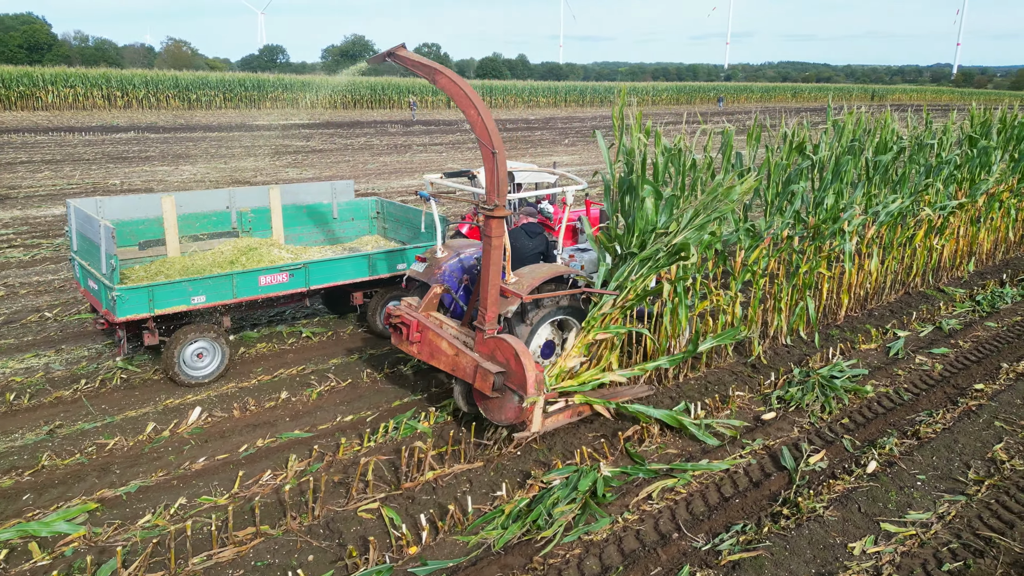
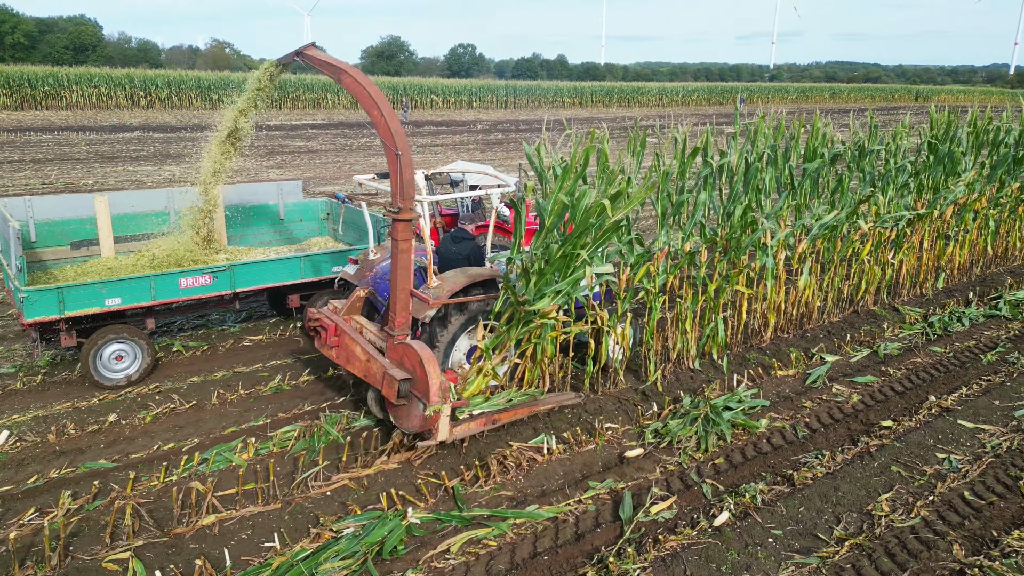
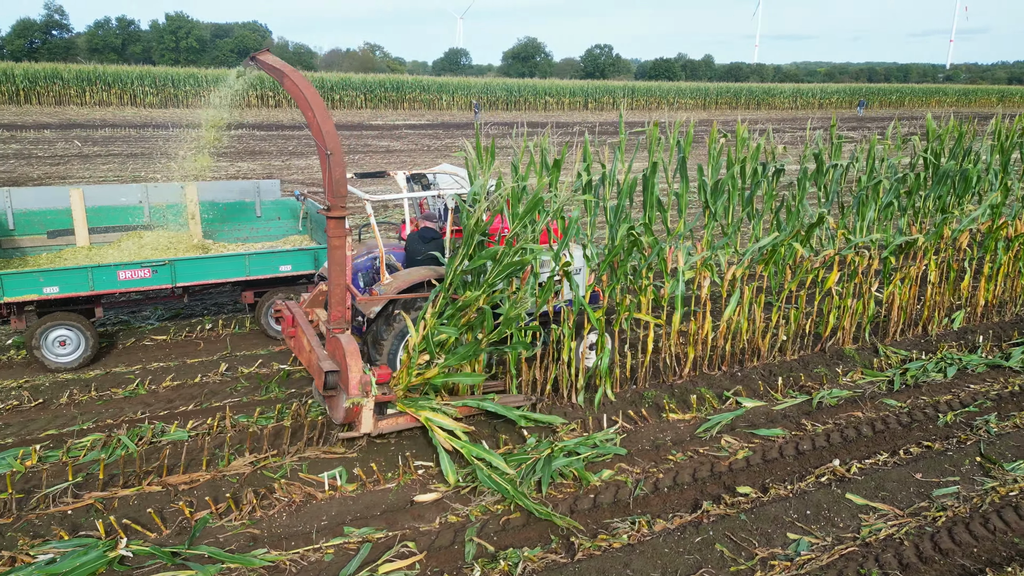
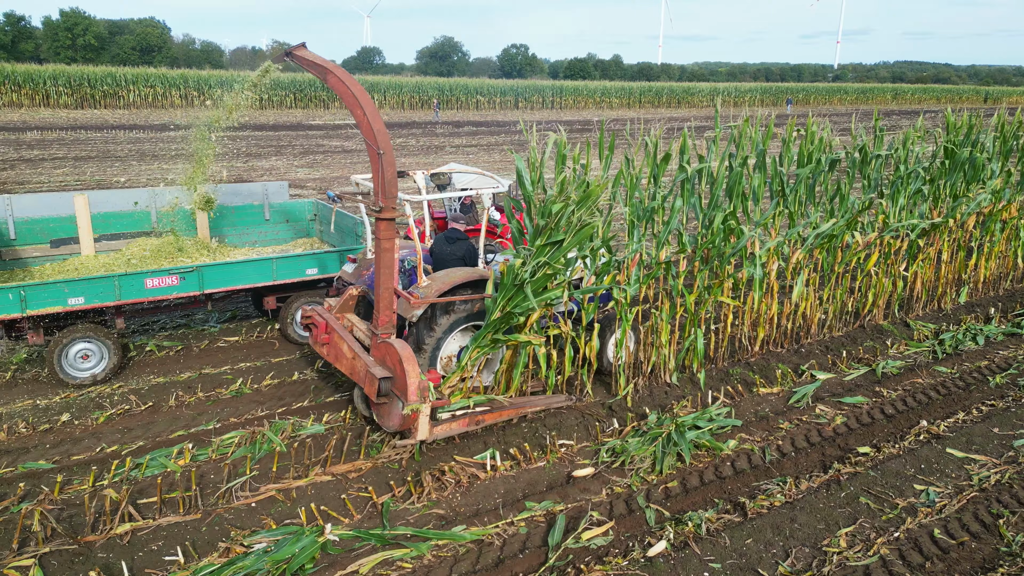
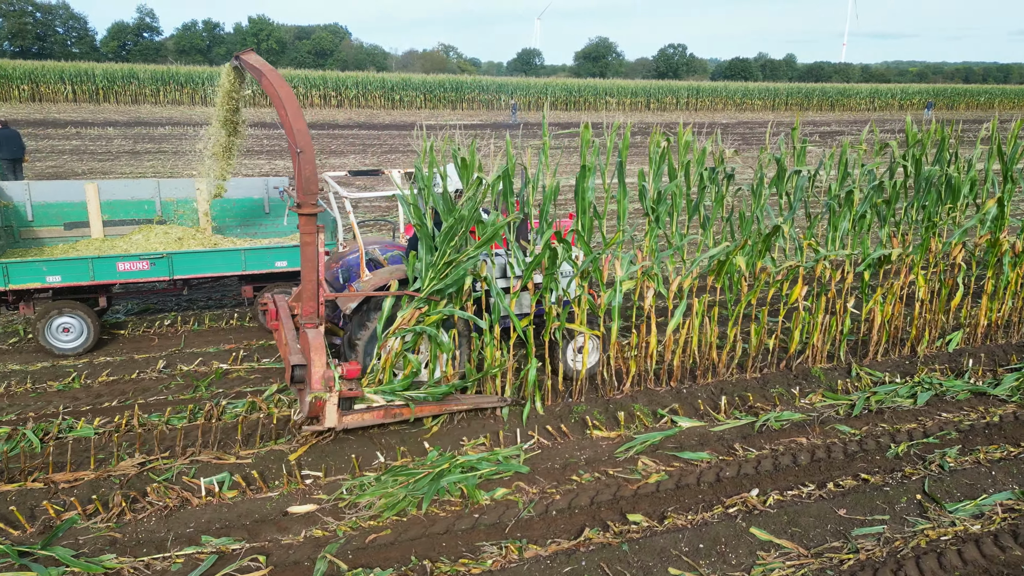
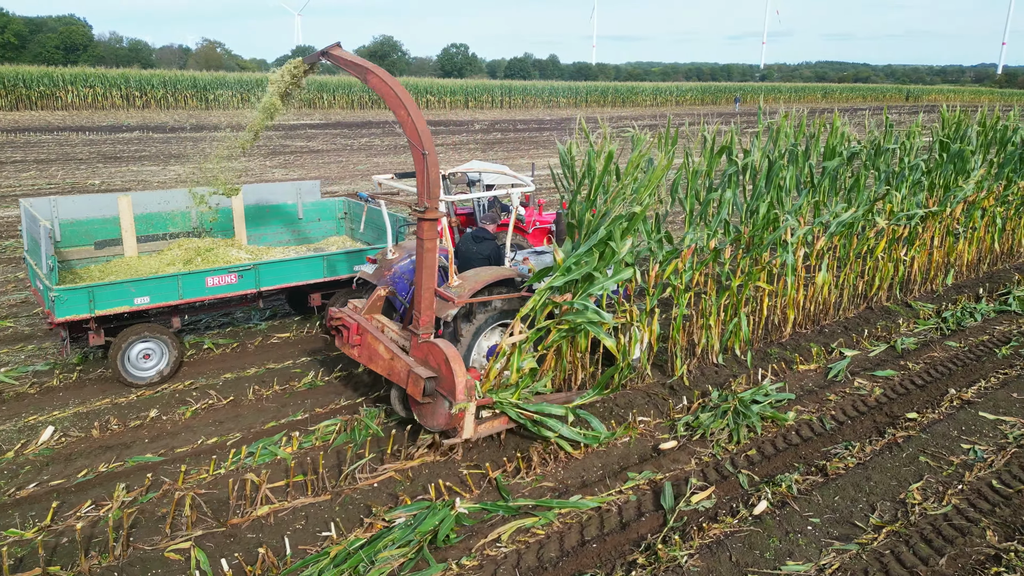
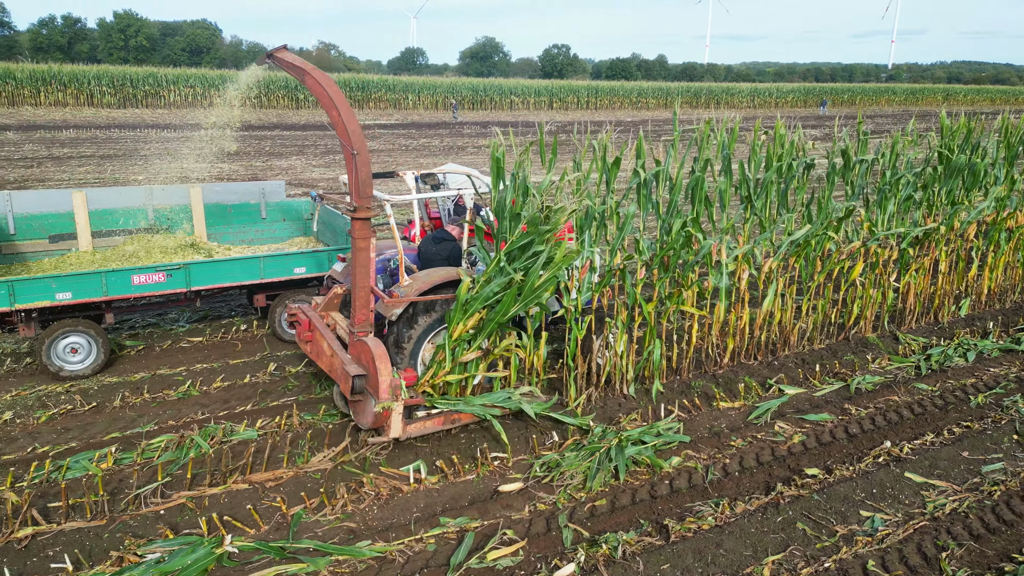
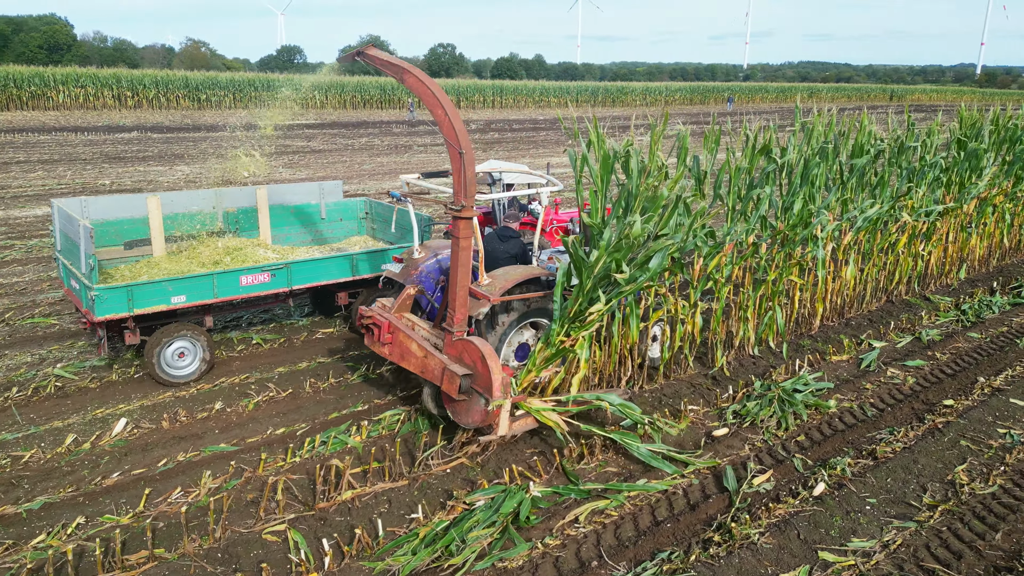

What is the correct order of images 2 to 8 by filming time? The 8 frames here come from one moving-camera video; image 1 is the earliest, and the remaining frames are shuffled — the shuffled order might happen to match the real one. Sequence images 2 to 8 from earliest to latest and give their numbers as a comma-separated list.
8, 6, 2, 4, 7, 3, 5
